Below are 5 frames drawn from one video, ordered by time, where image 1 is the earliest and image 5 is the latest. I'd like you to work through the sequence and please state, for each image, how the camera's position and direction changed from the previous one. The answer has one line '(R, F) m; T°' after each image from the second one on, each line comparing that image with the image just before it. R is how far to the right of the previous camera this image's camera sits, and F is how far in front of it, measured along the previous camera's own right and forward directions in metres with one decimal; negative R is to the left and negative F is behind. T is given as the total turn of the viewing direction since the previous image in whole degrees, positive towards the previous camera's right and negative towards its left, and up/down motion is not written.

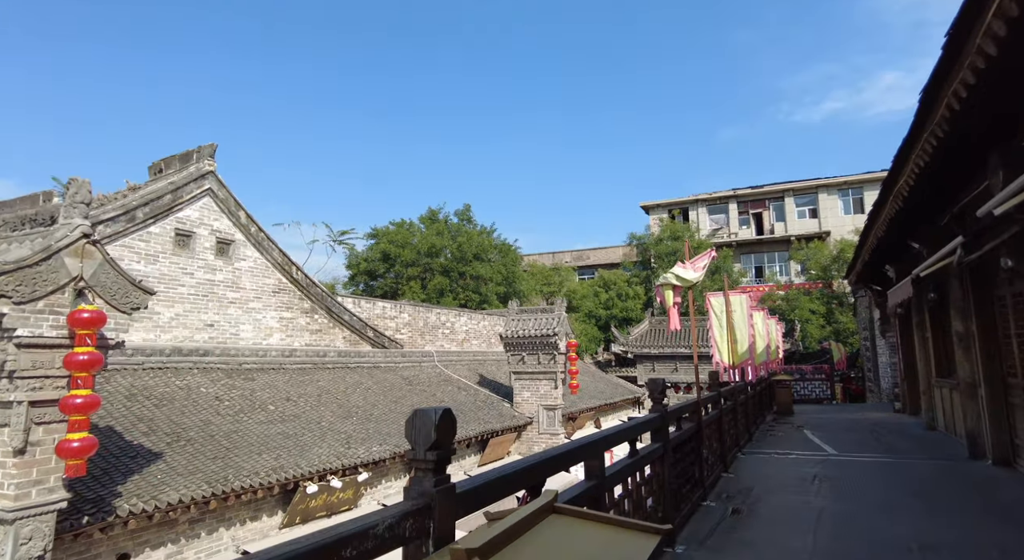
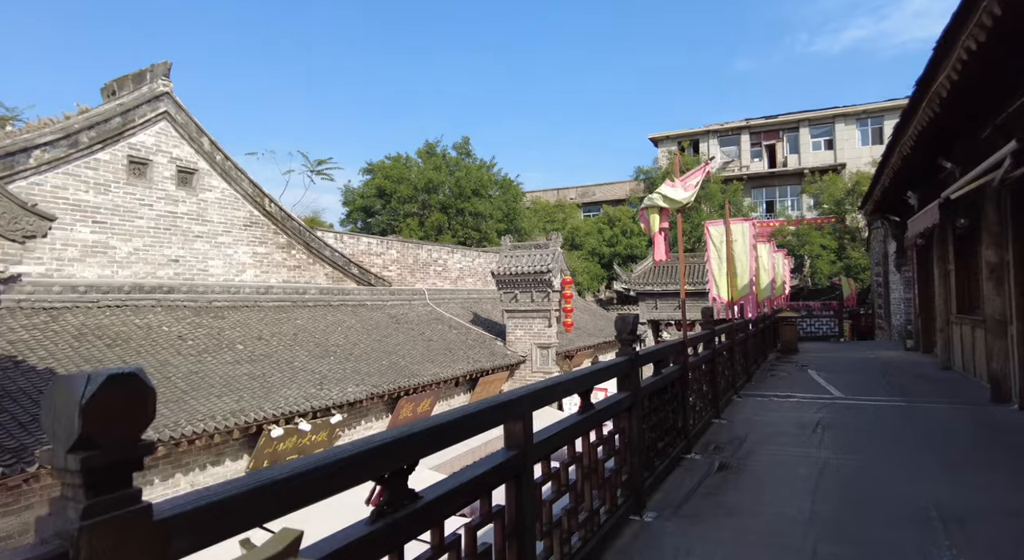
(+0.4, +0.7) m; -1°
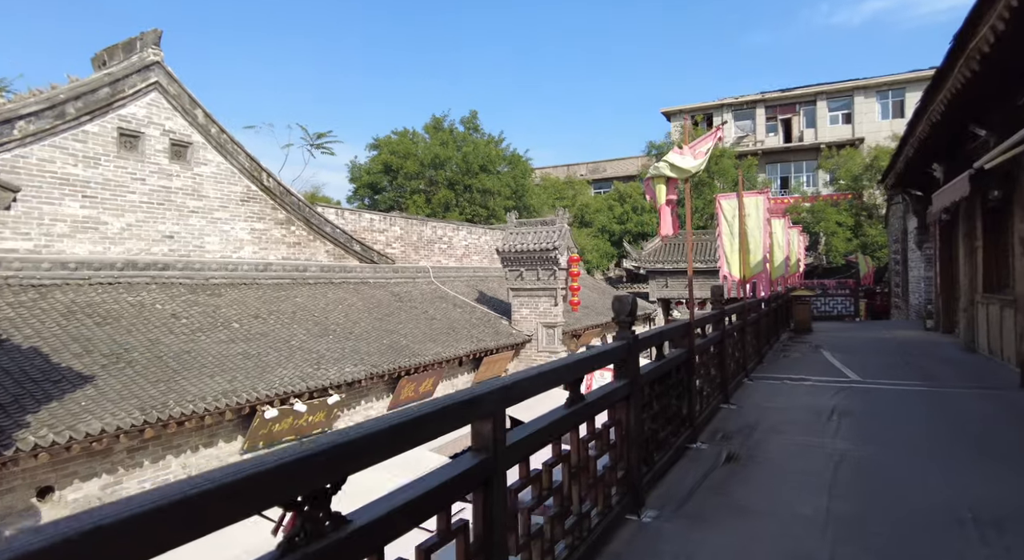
(+0.1, +0.3) m; -1°
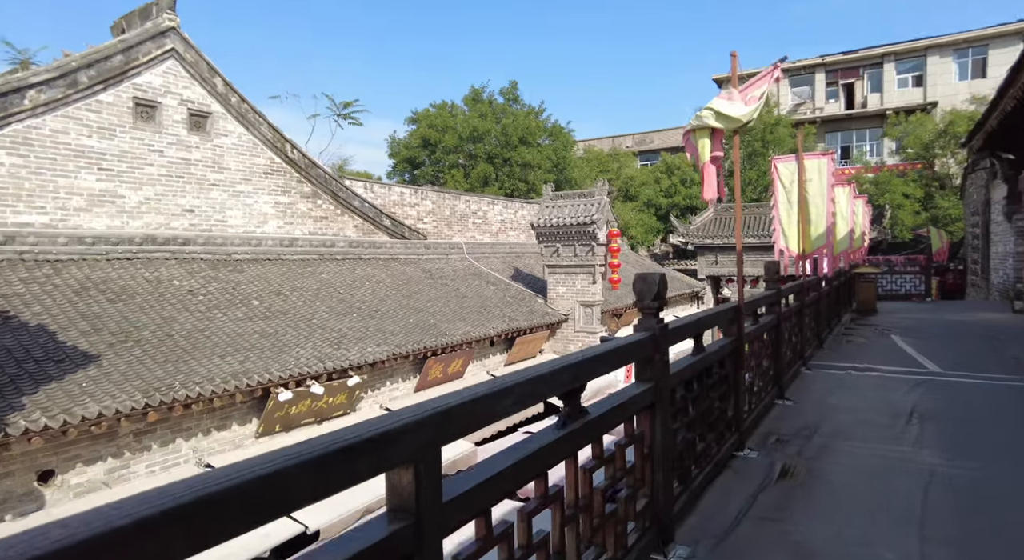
(+0.2, +0.6) m; -4°
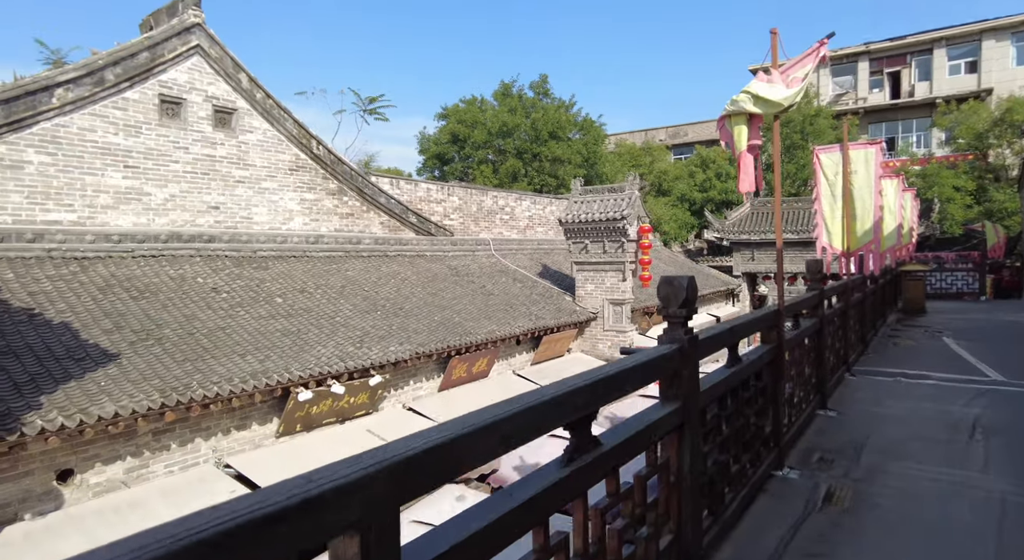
(+0.1, +0.2) m; -3°
